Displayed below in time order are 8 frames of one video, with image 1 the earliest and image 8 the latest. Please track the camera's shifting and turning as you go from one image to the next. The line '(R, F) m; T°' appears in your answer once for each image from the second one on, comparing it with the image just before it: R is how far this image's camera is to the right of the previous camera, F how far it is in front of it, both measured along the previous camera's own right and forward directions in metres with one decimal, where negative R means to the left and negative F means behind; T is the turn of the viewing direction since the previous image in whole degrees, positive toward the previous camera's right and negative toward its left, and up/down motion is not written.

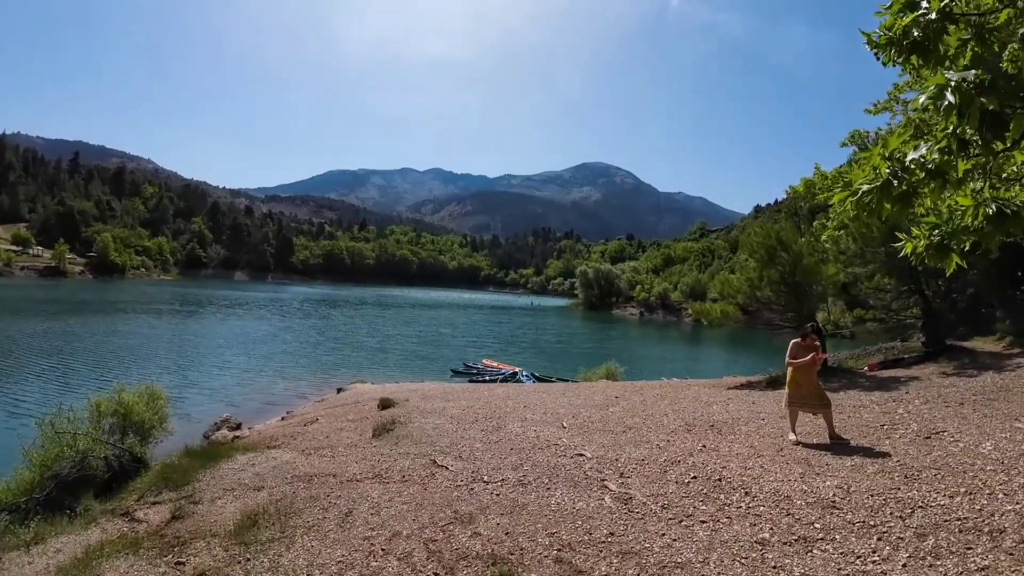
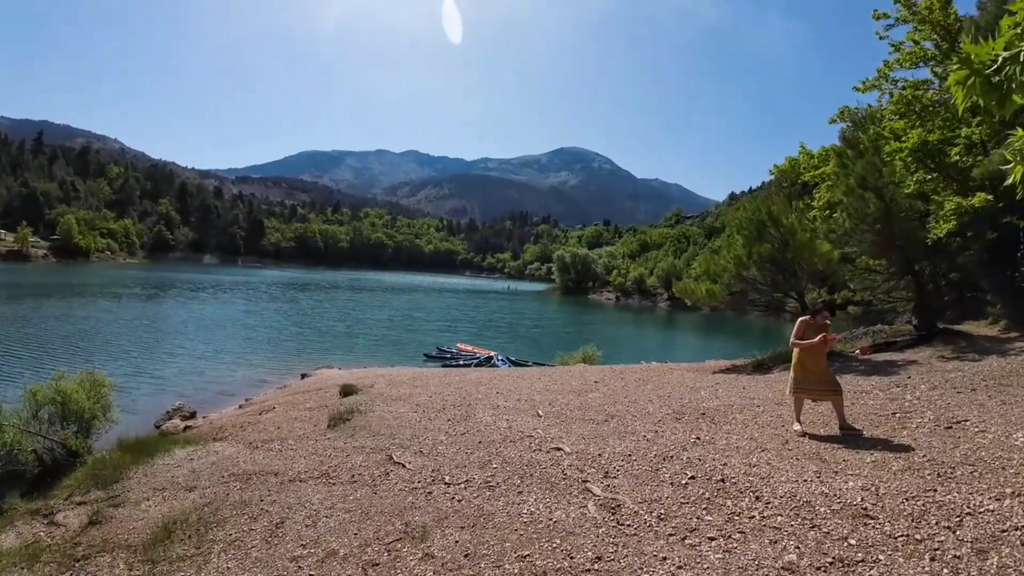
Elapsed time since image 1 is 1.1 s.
(+0.2, +1.4) m; +3°
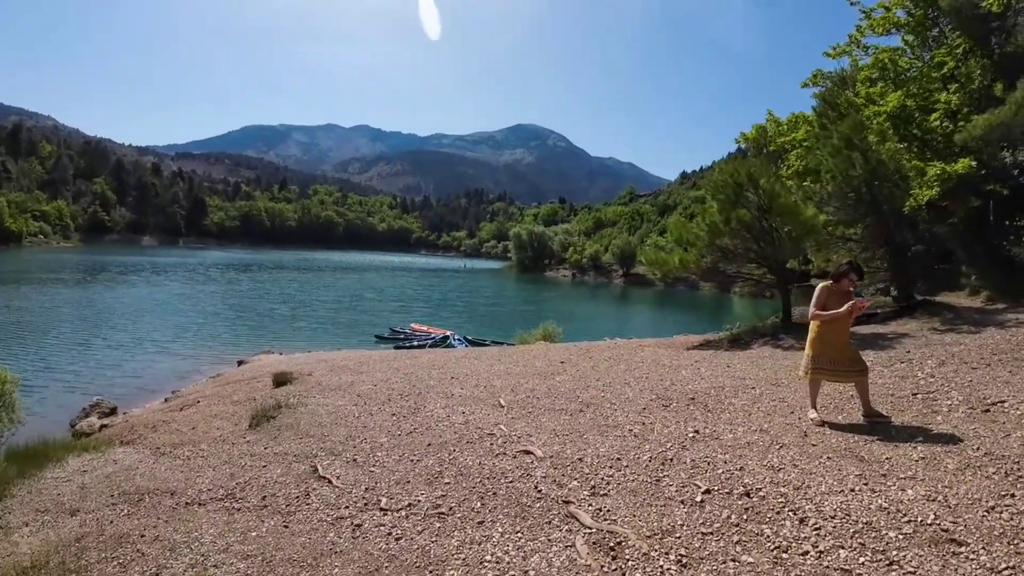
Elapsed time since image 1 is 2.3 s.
(0.0, +1.8) m; +5°
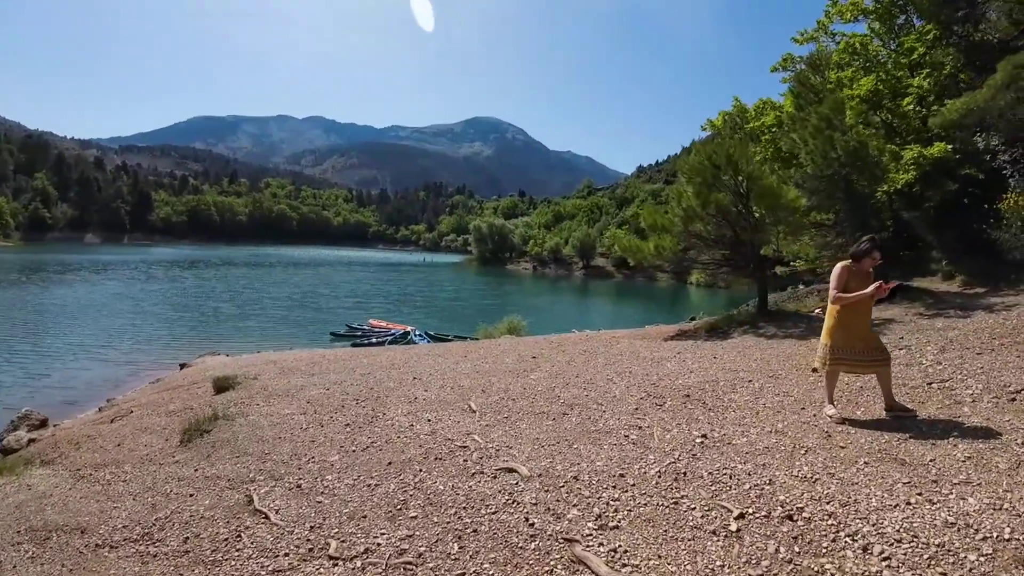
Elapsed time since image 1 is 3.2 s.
(-0.2, +1.1) m; +4°
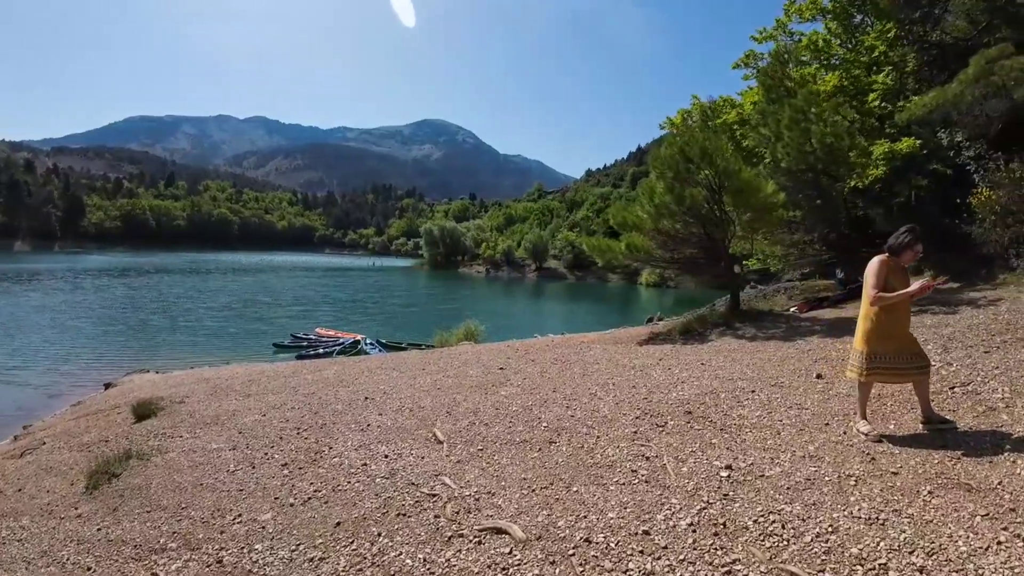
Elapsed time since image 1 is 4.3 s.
(-0.3, +1.2) m; +5°
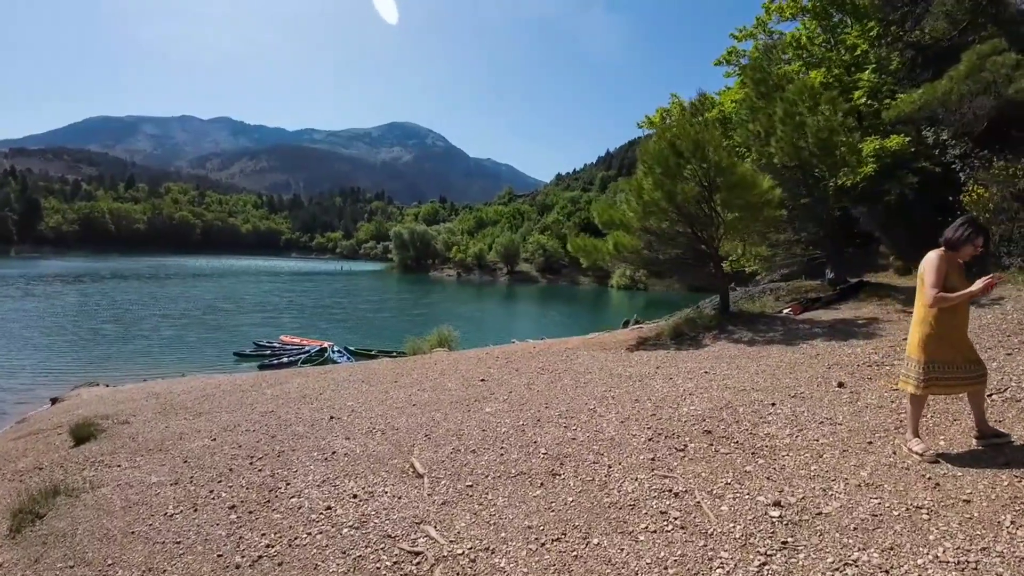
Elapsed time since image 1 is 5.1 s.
(-0.2, +1.0) m; +3°
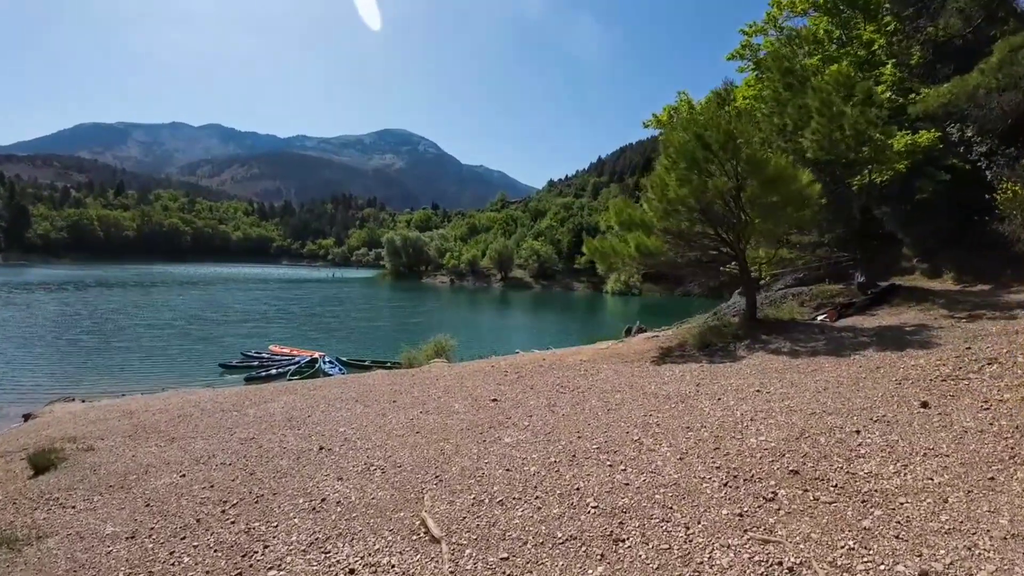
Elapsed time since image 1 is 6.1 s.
(-0.4, +1.2) m; +1°
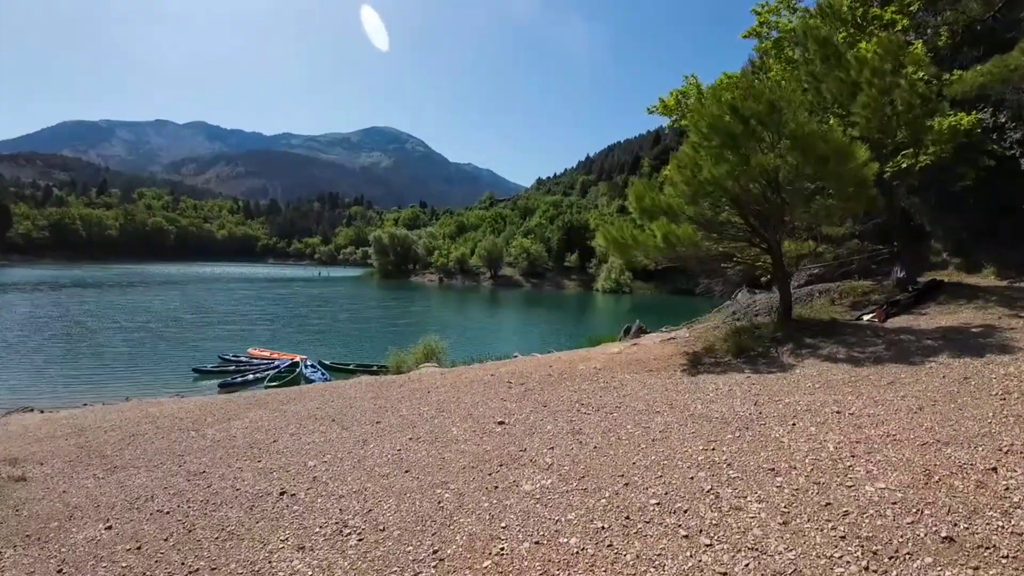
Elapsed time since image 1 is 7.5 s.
(-0.3, +1.6) m; +1°
